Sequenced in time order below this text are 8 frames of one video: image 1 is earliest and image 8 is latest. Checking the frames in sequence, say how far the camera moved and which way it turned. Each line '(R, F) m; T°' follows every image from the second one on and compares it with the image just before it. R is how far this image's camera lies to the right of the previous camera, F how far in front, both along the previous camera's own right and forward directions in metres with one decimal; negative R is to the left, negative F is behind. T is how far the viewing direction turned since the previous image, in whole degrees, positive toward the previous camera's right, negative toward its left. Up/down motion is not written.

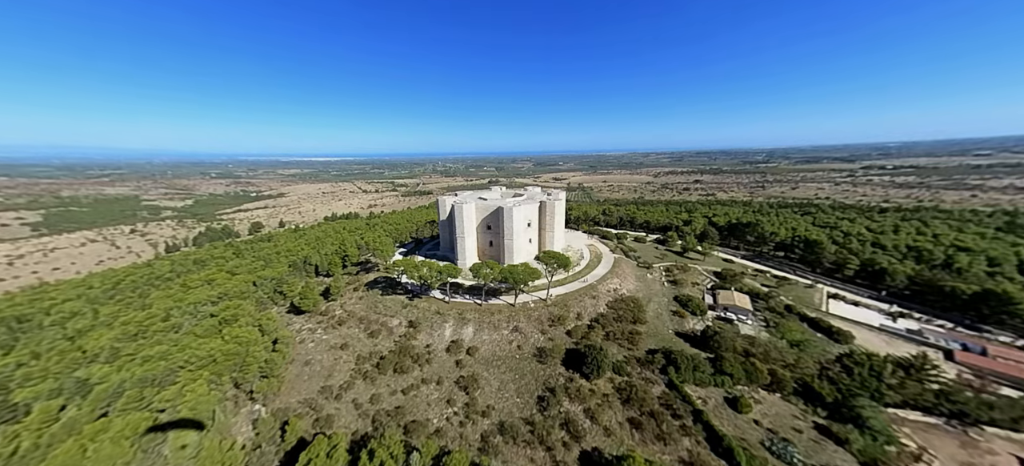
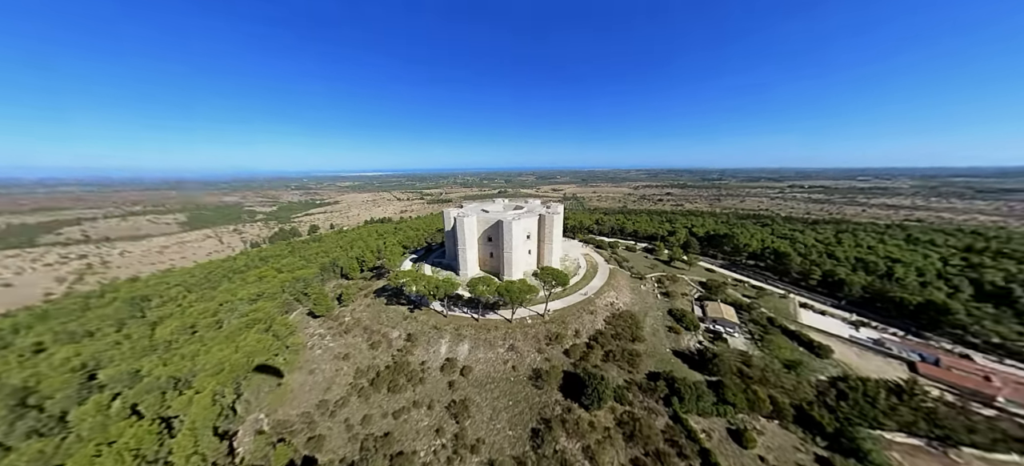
(-1.7, +2.9) m; +6°
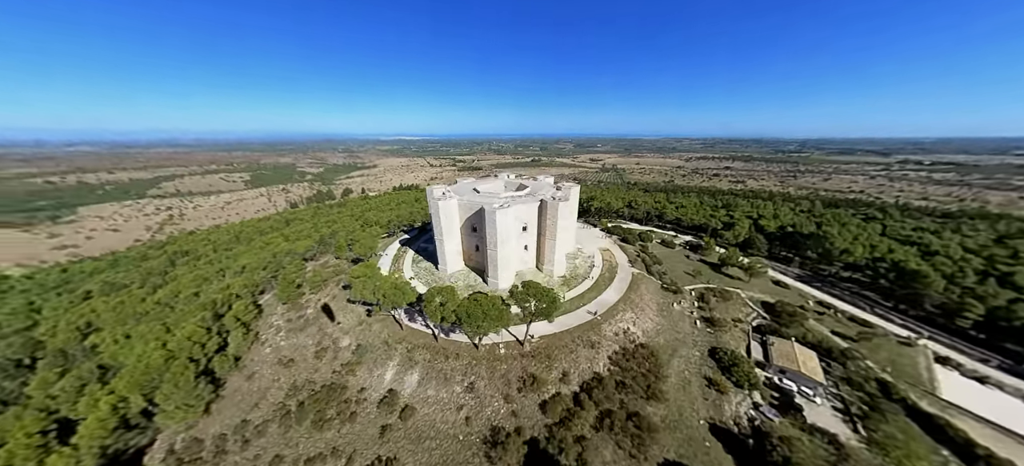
(+5.5, +9.9) m; -8°
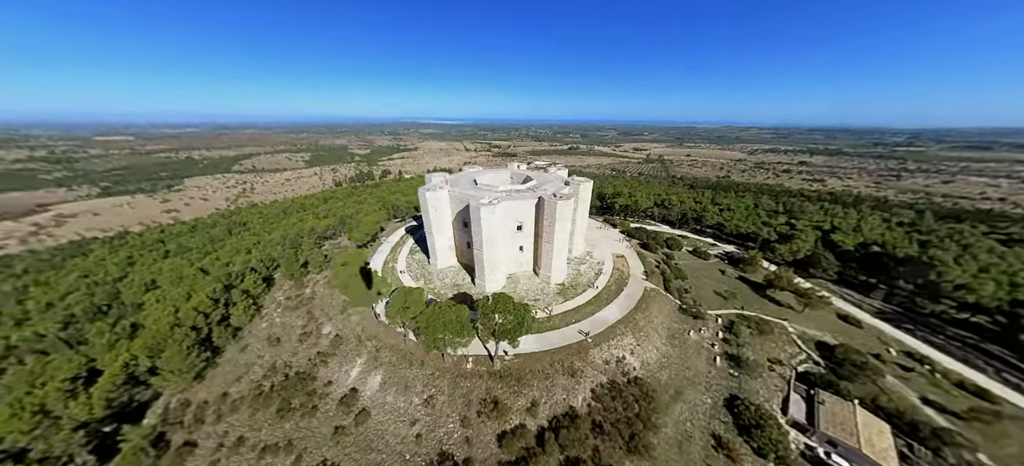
(+4.7, +3.5) m; -8°
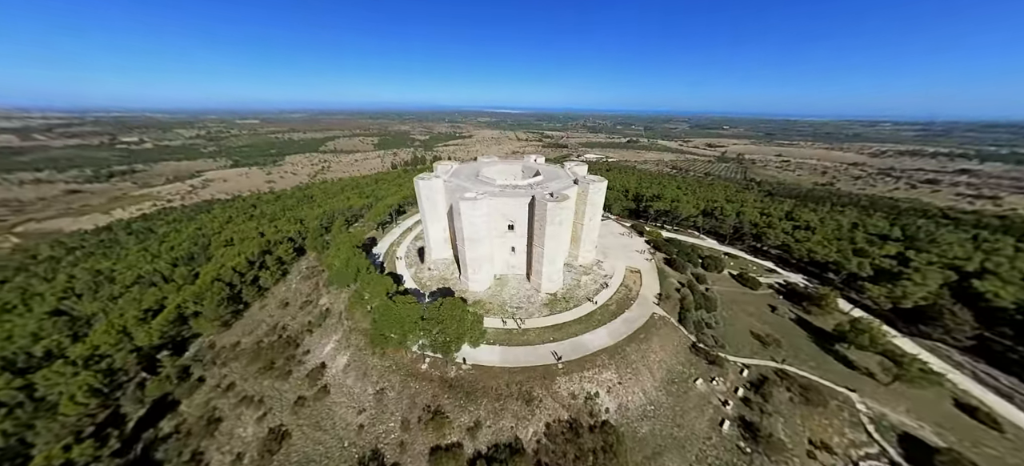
(+6.0, +2.9) m; -12°
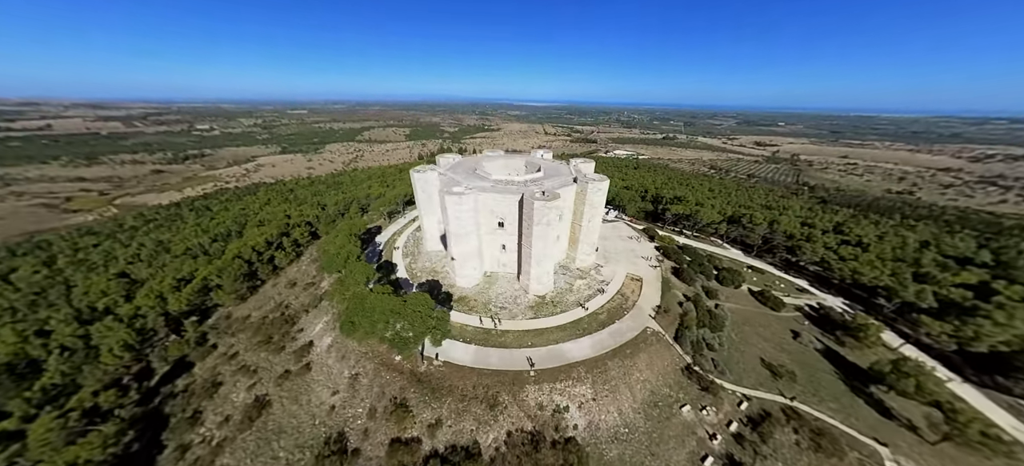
(+3.6, +1.0) m; -6°
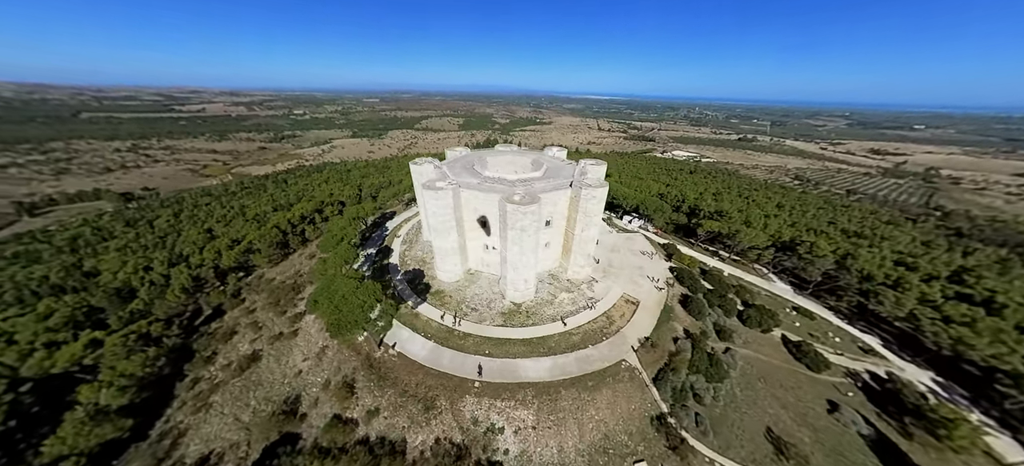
(+6.0, +1.9) m; -11°
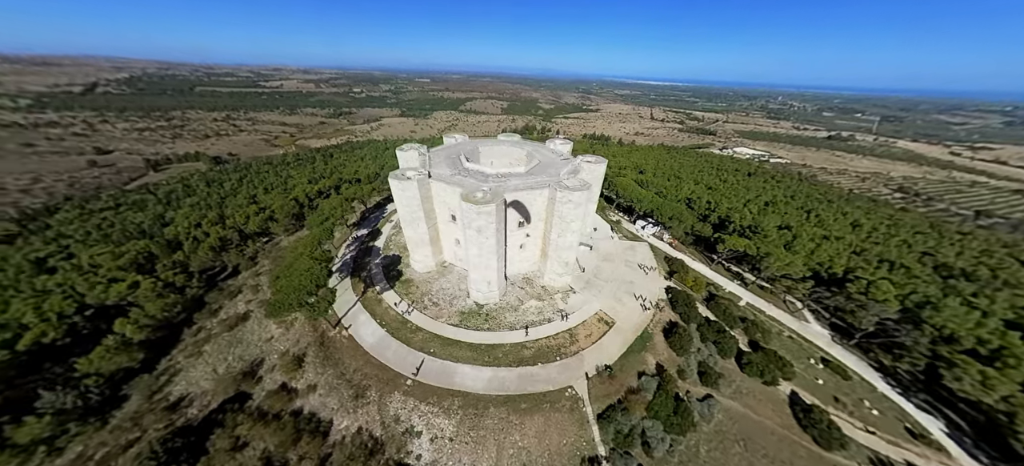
(+6.0, +2.3) m; -9°
